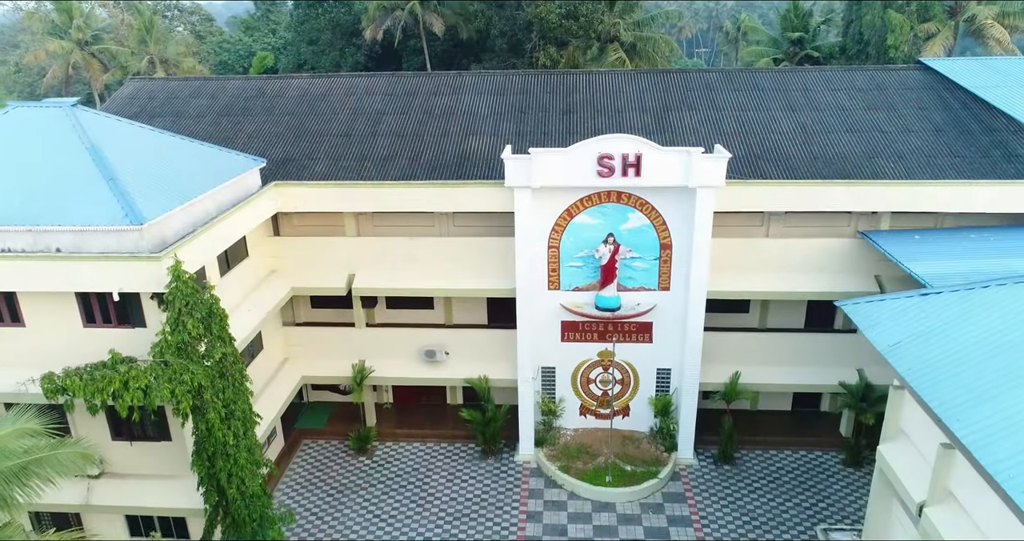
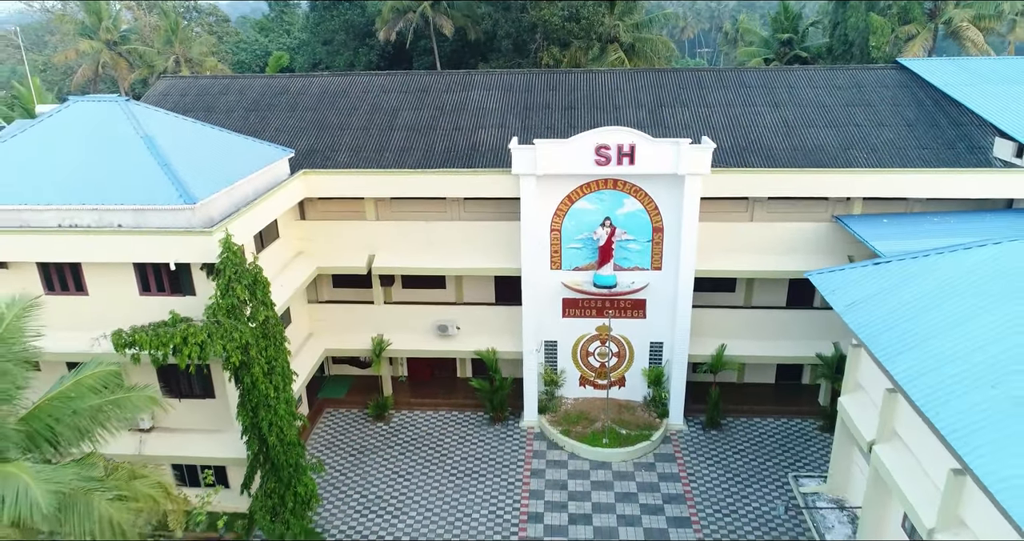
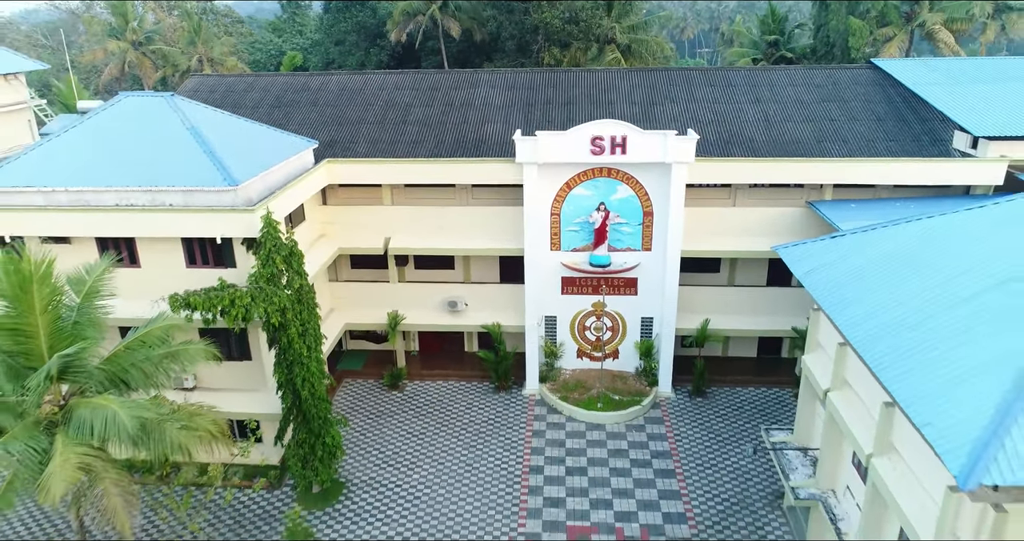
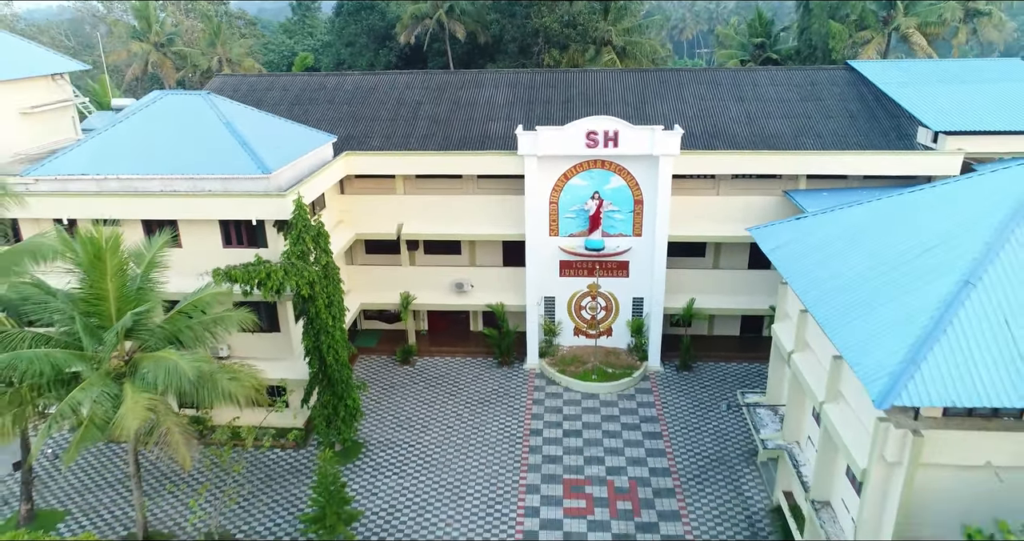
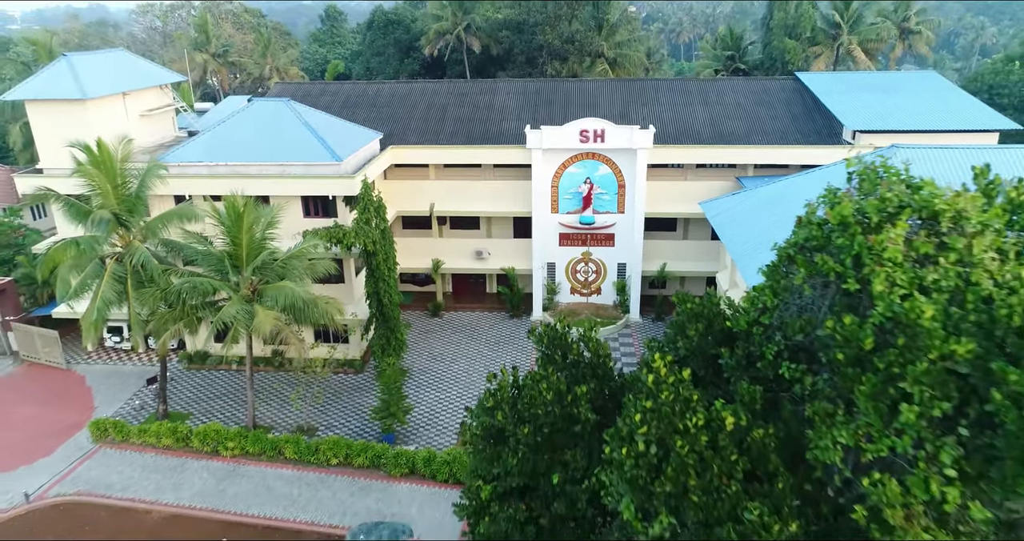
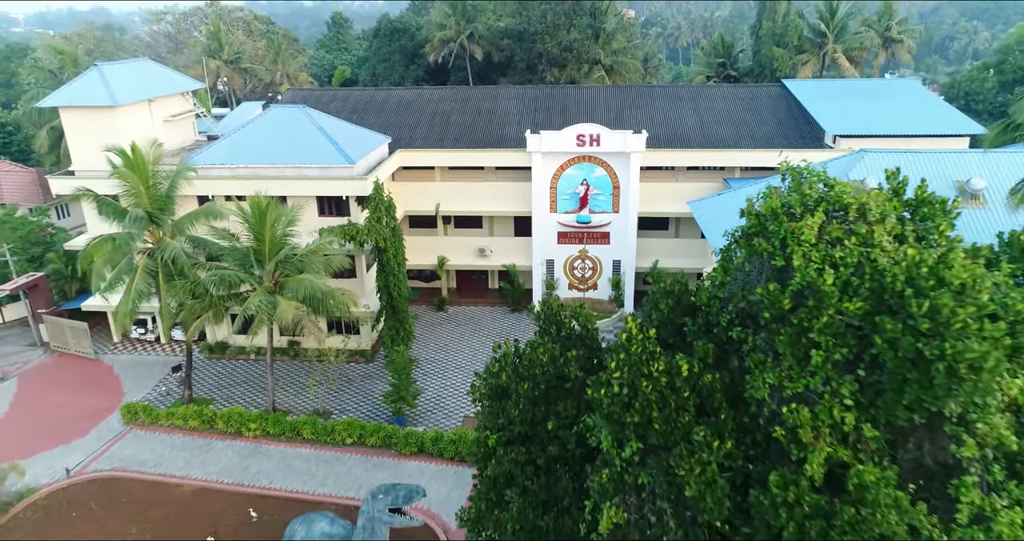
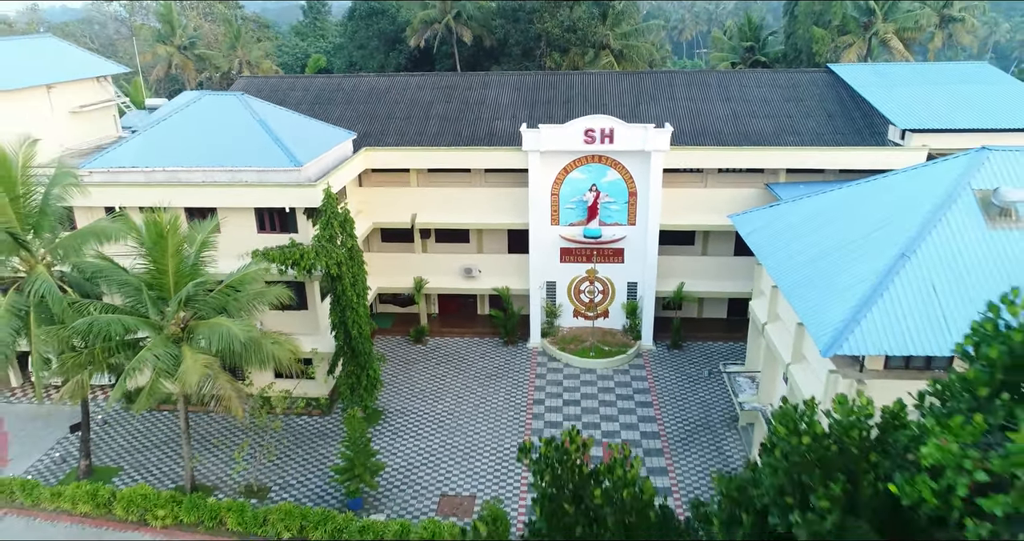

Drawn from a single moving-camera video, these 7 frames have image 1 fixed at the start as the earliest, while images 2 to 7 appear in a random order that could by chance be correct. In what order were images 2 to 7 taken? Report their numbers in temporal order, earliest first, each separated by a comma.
2, 3, 4, 7, 5, 6
